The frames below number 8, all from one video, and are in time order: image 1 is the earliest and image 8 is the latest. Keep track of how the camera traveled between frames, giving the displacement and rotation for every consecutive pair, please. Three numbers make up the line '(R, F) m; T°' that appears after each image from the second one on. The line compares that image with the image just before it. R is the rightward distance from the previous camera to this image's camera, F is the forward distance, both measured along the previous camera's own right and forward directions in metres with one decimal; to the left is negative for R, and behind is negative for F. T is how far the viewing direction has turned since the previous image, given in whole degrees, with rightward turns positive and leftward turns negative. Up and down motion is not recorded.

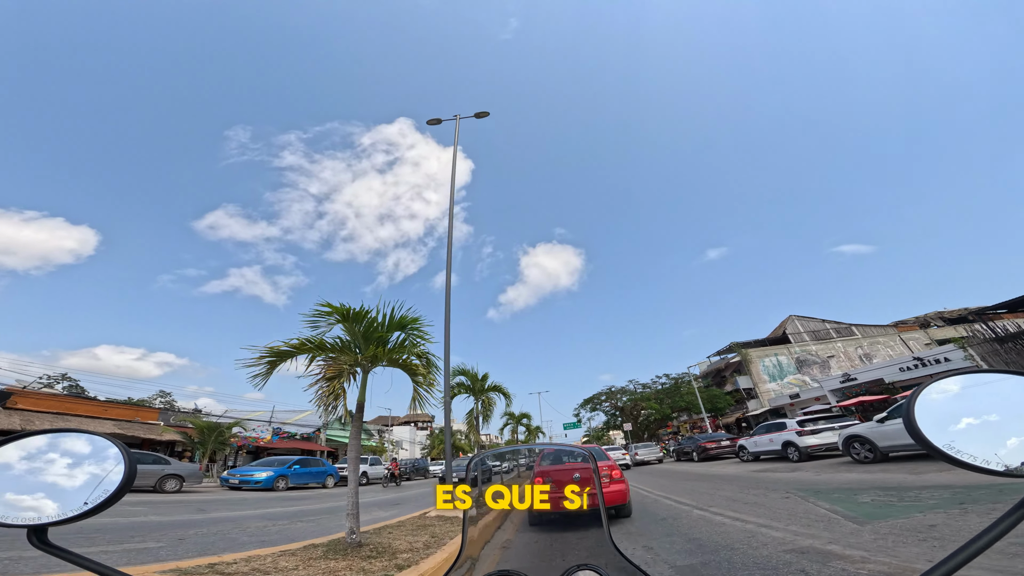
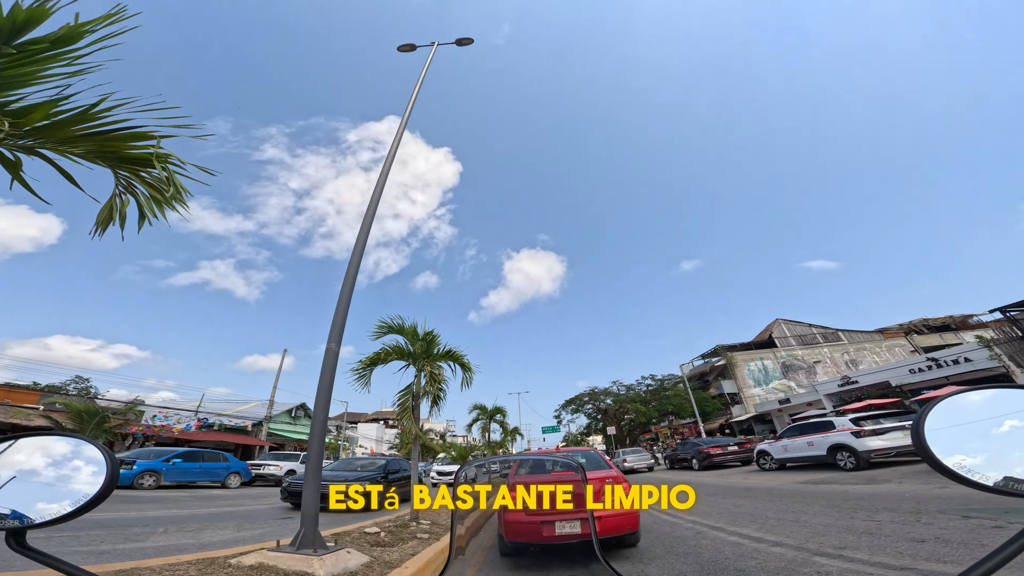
(+0.1, +1.9) m; +2°
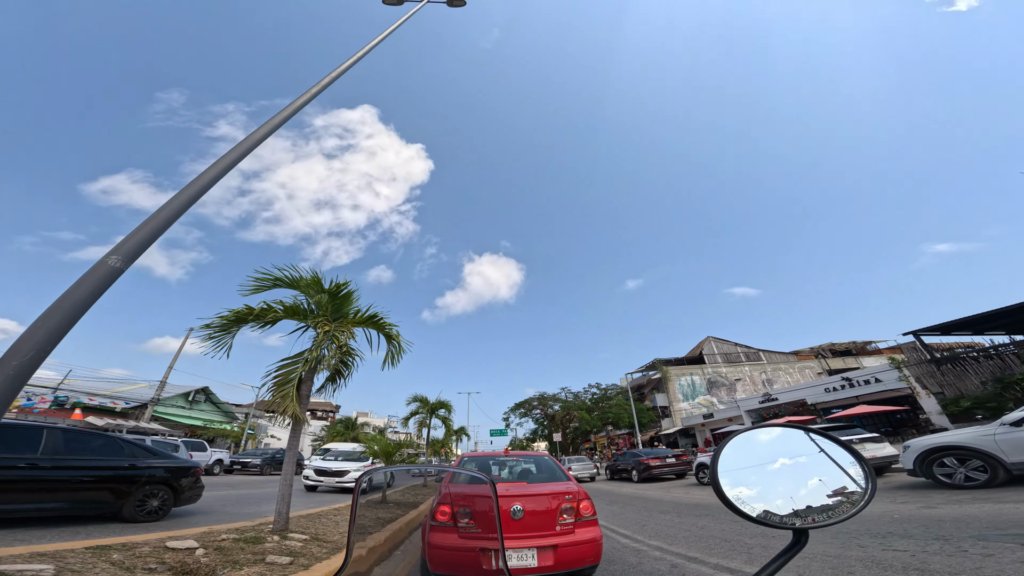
(0.0, +0.8) m; +7°
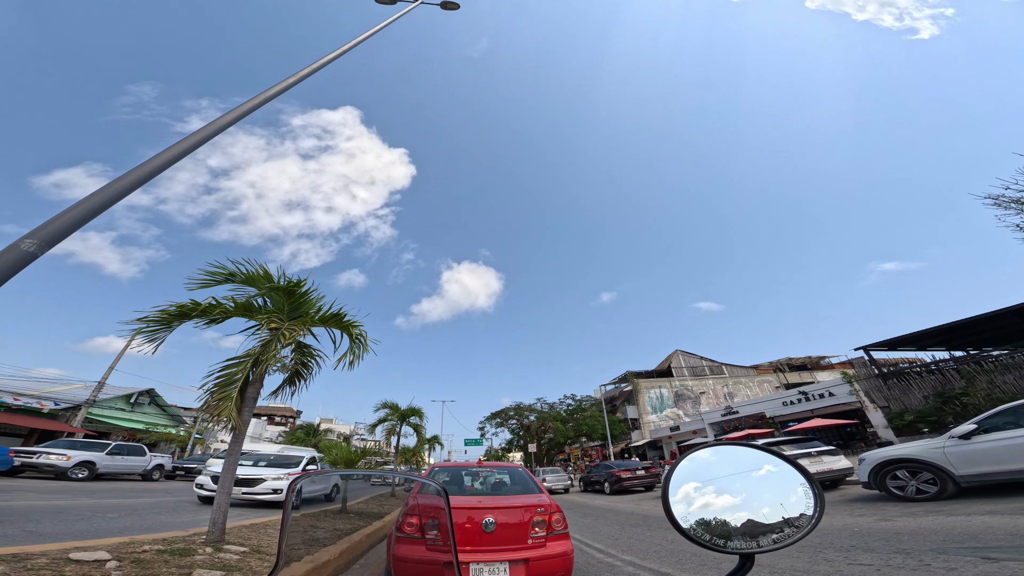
(0.0, +0.1) m; +4°
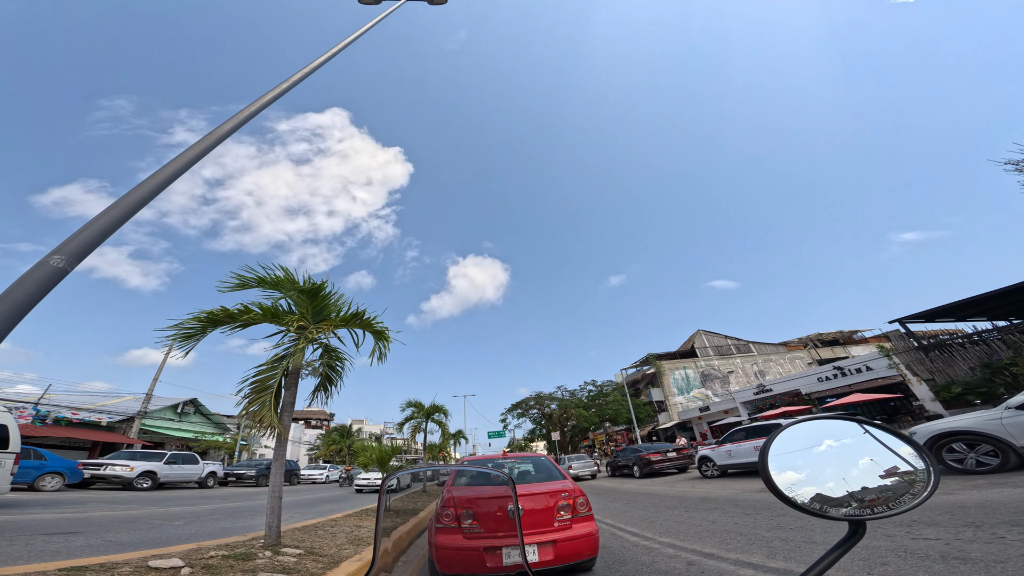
(-0.1, 0.0) m; -3°
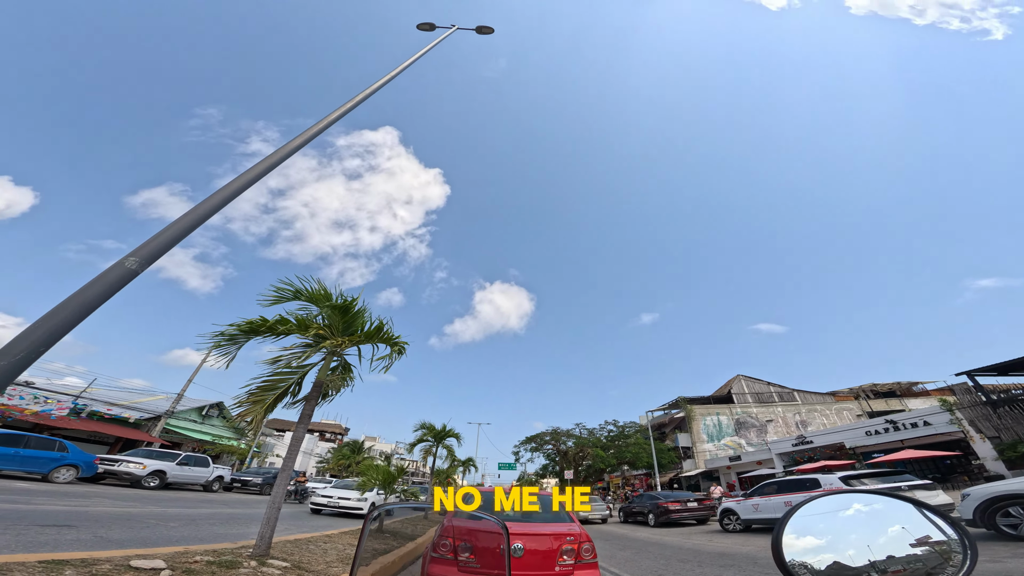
(+0.2, 0.0) m; -4°
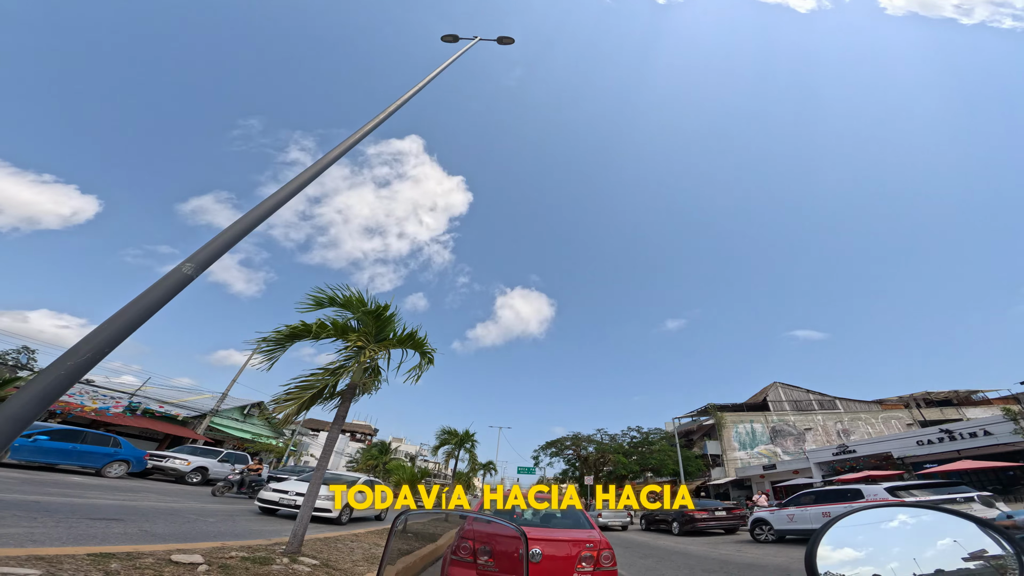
(+0.1, -0.1) m; -4°
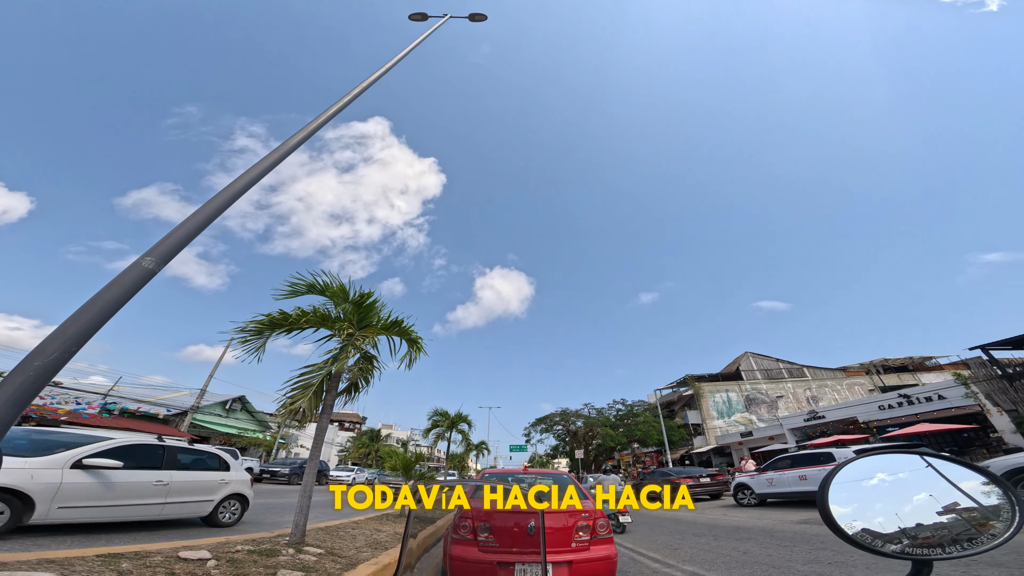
(-0.2, 0.0) m; +3°
